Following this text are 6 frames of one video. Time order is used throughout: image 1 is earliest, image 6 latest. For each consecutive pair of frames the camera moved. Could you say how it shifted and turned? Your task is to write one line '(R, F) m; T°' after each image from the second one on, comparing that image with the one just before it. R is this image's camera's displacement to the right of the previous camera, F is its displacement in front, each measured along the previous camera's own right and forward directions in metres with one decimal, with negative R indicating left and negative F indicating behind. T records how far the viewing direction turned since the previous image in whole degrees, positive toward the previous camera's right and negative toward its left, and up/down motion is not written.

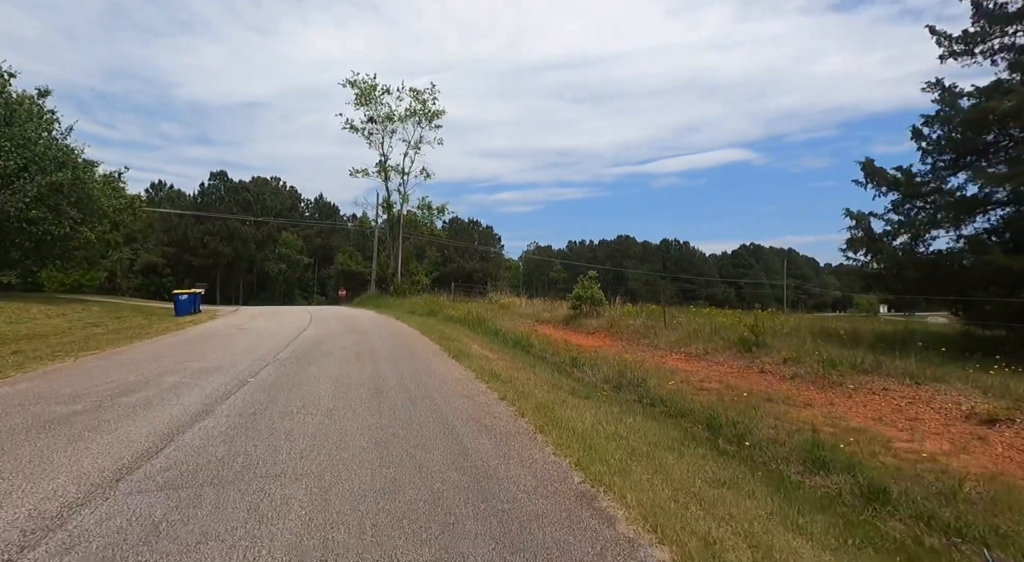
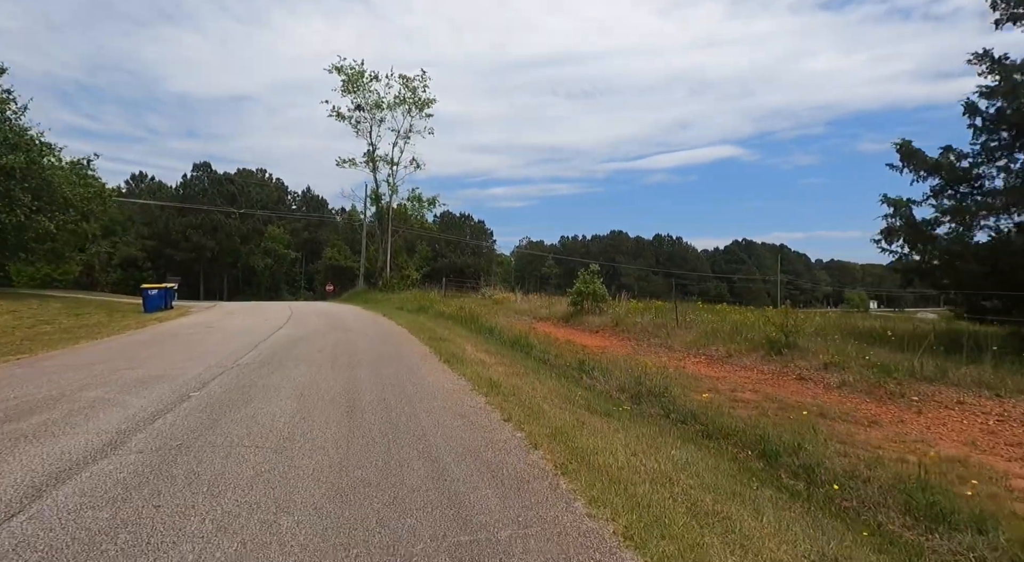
(-0.2, +1.8) m; +1°
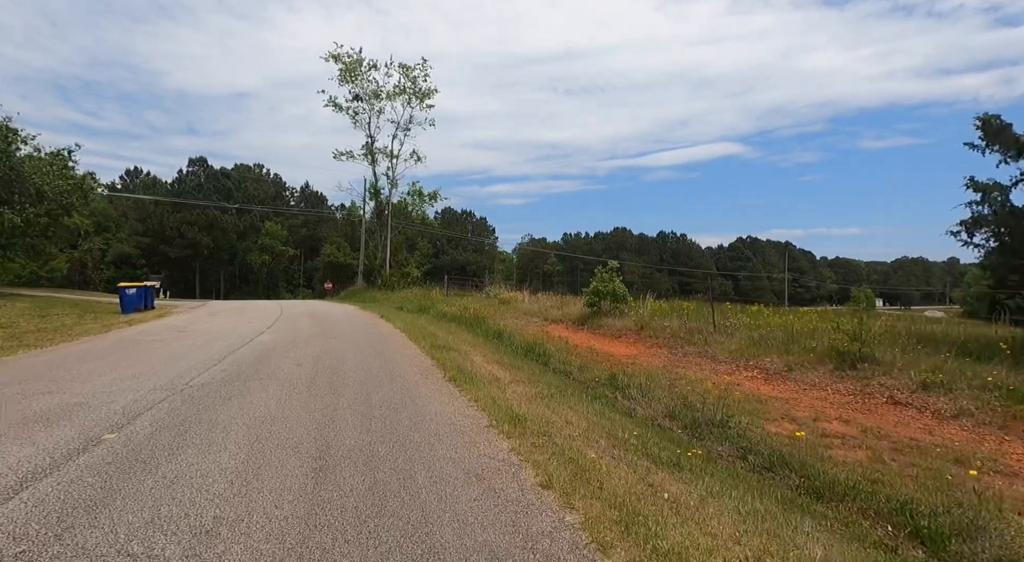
(-0.3, +2.2) m; 0°
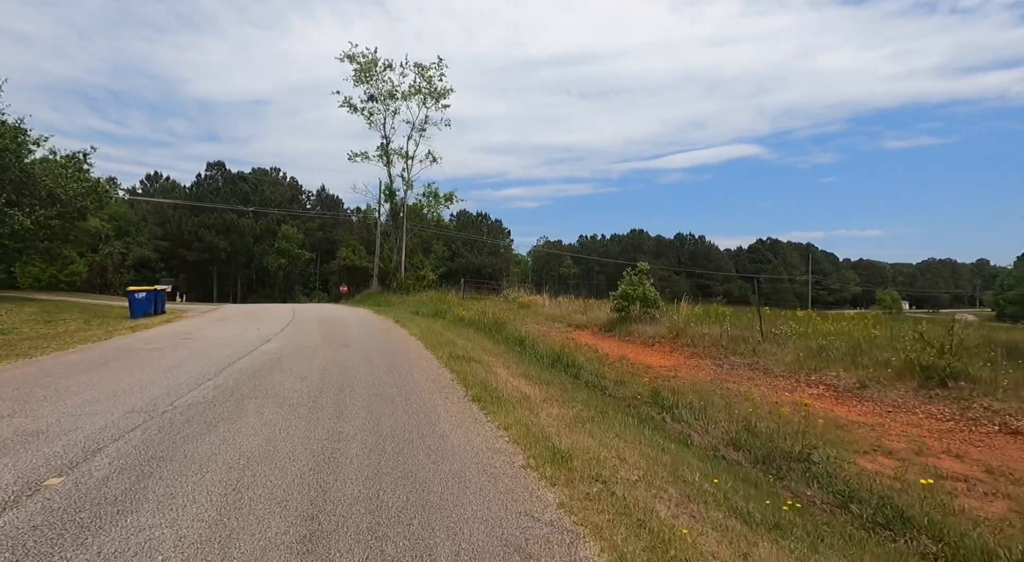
(-0.3, +1.3) m; -2°
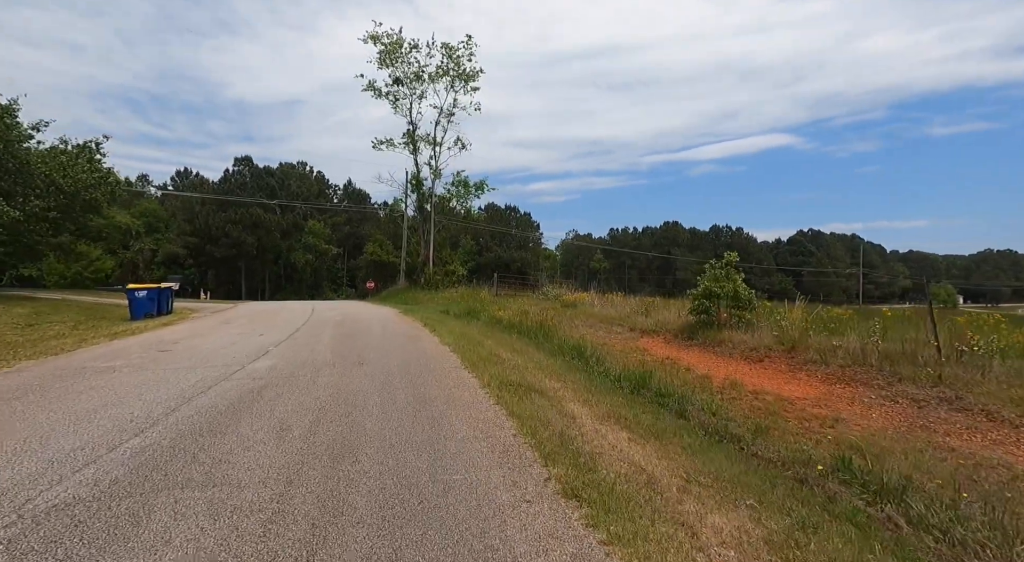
(-0.8, +3.7) m; -3°
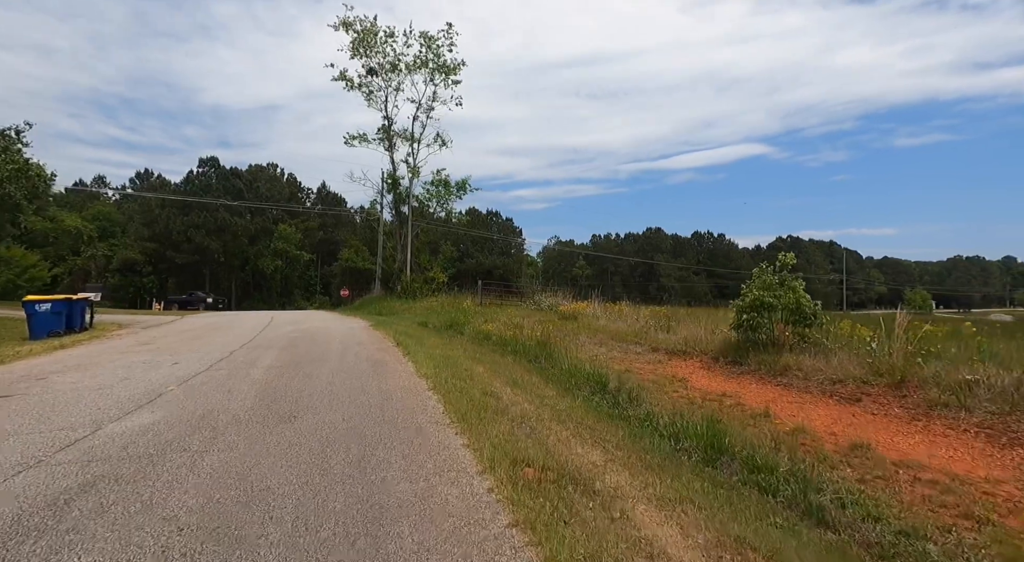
(-0.4, +3.7) m; +2°
